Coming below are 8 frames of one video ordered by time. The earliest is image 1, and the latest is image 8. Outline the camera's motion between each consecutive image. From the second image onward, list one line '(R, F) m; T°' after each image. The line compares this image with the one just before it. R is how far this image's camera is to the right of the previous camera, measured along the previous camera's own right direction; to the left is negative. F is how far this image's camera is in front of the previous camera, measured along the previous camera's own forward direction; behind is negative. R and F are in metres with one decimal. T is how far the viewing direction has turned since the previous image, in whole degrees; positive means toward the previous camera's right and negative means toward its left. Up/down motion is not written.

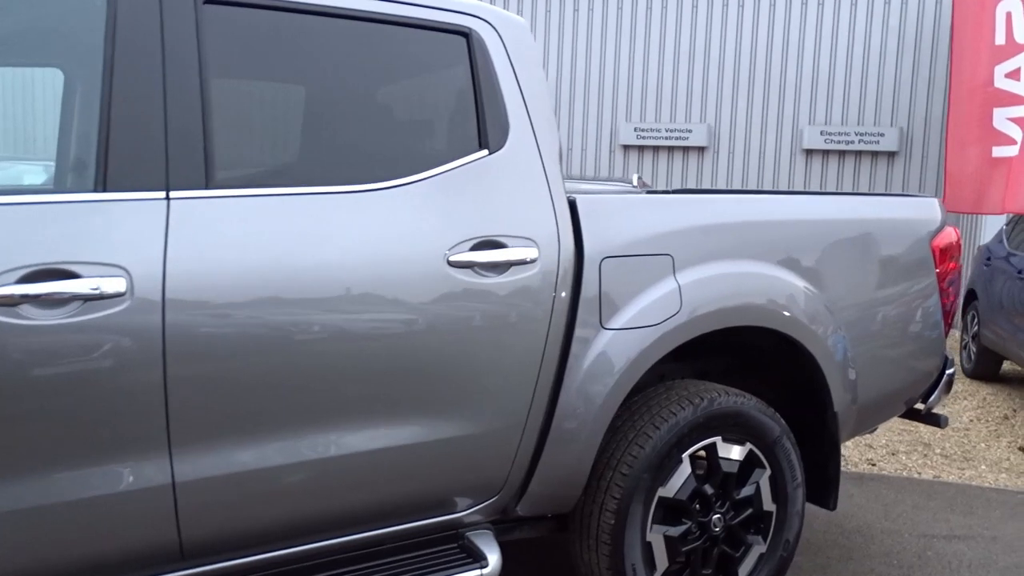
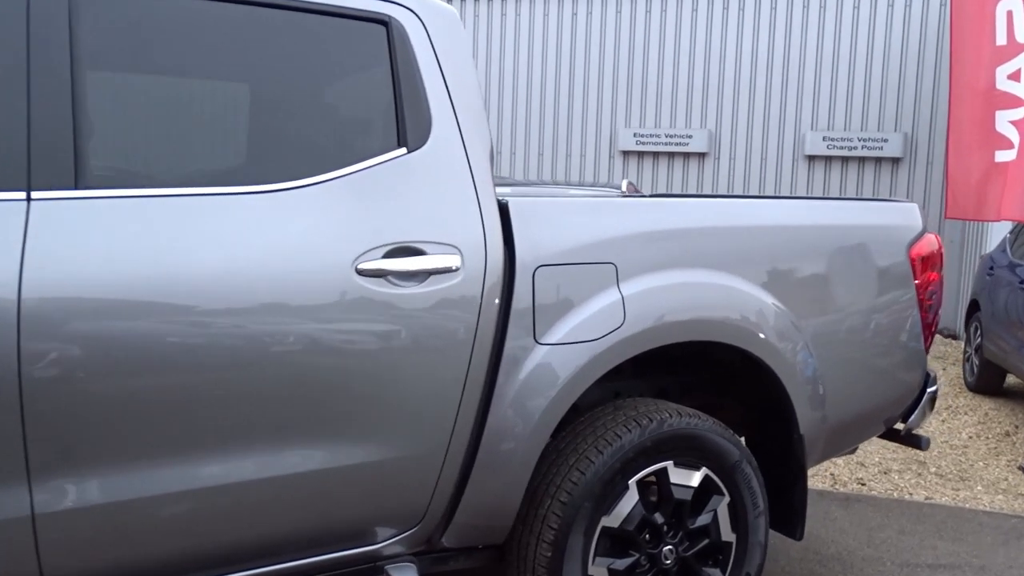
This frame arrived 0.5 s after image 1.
(+0.2, +0.2) m; -1°
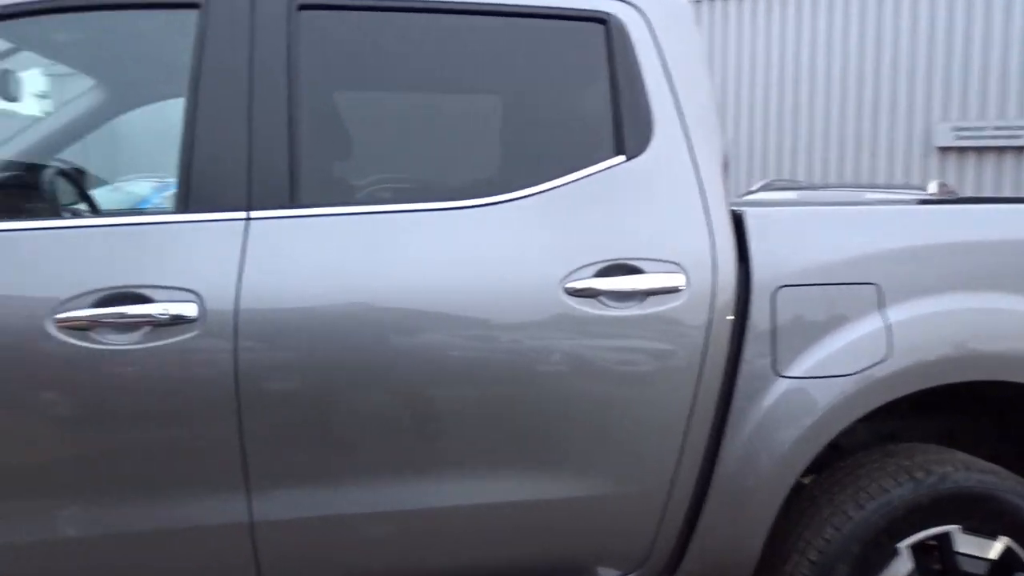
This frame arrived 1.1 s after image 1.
(+0.1, +0.2) m; -20°
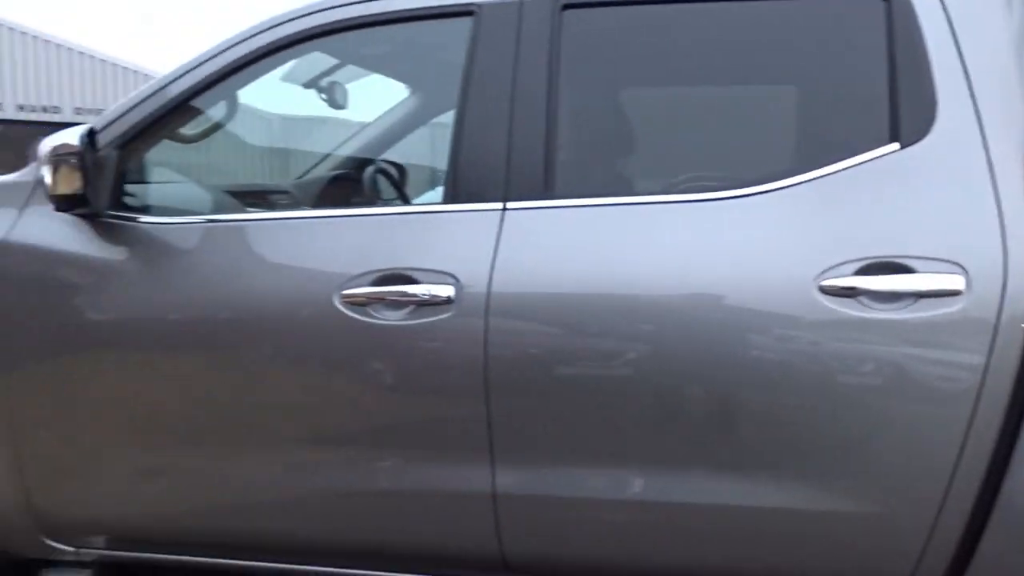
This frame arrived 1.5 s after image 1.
(+0.2, 0.0) m; -21°
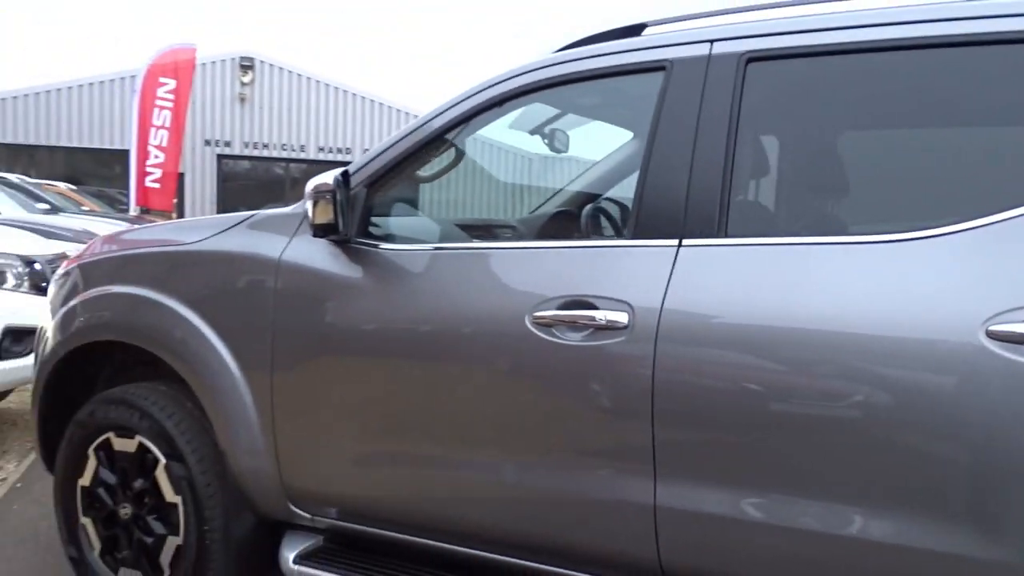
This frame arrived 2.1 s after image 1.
(+0.2, -0.2) m; -17°
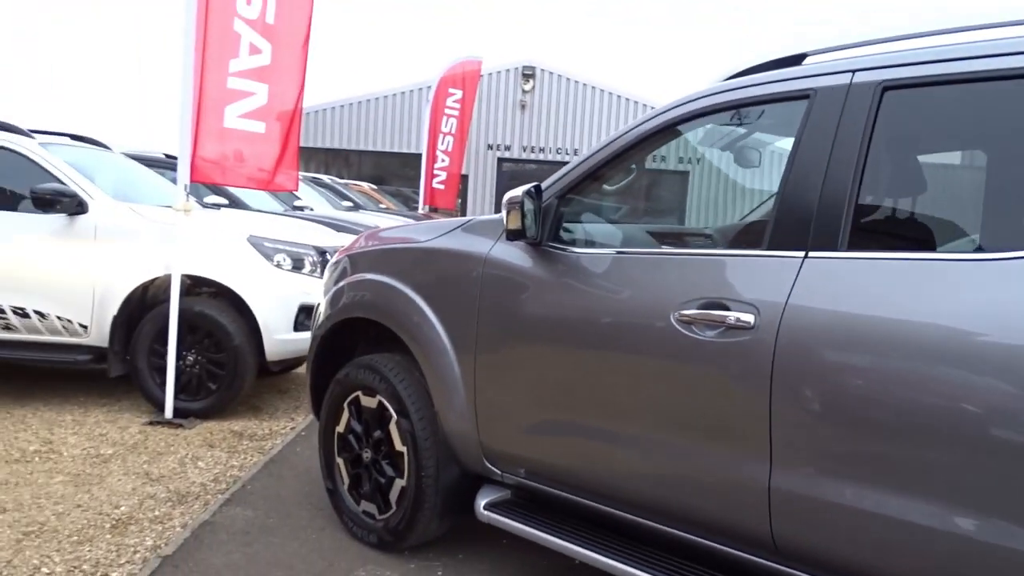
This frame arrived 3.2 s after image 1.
(+0.4, -0.4) m; -18°
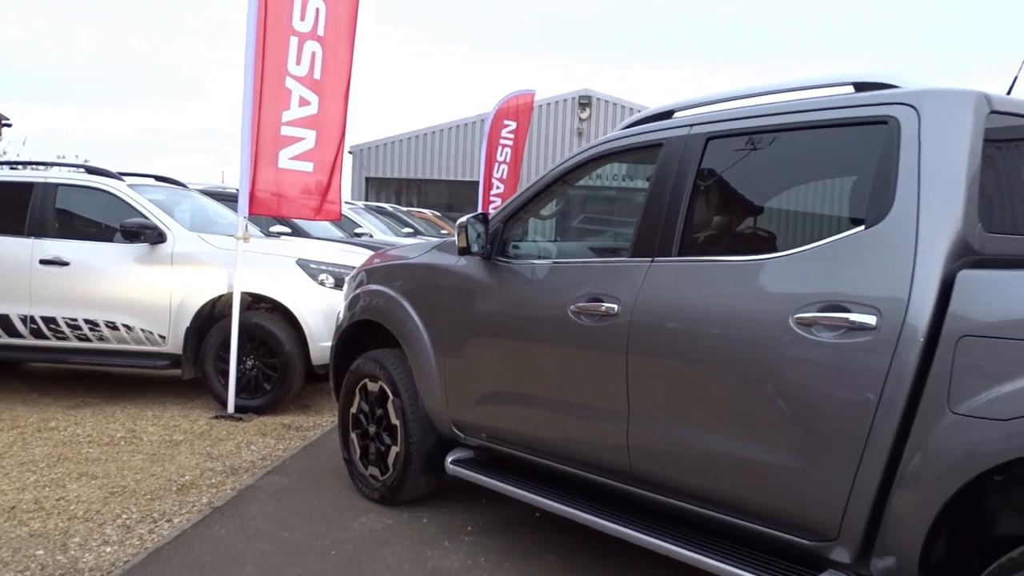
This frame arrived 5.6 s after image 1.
(+0.5, -0.8) m; -5°
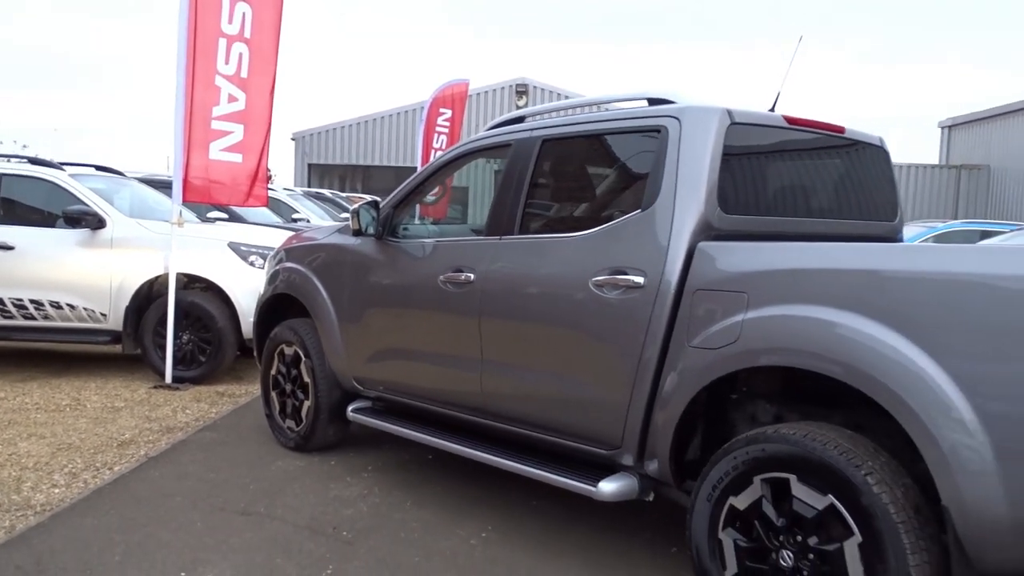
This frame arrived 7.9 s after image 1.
(+0.3, -0.8) m; +3°
